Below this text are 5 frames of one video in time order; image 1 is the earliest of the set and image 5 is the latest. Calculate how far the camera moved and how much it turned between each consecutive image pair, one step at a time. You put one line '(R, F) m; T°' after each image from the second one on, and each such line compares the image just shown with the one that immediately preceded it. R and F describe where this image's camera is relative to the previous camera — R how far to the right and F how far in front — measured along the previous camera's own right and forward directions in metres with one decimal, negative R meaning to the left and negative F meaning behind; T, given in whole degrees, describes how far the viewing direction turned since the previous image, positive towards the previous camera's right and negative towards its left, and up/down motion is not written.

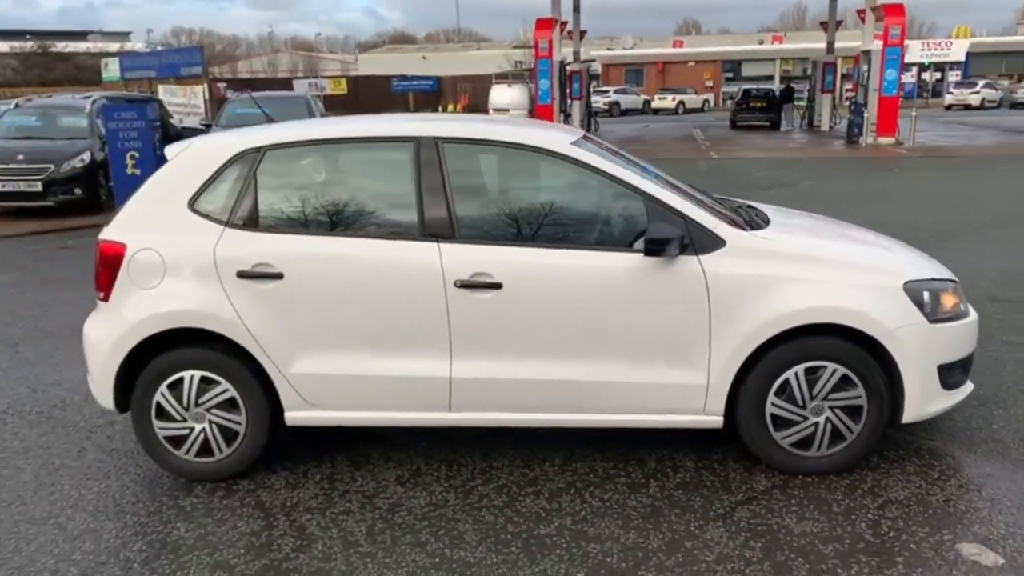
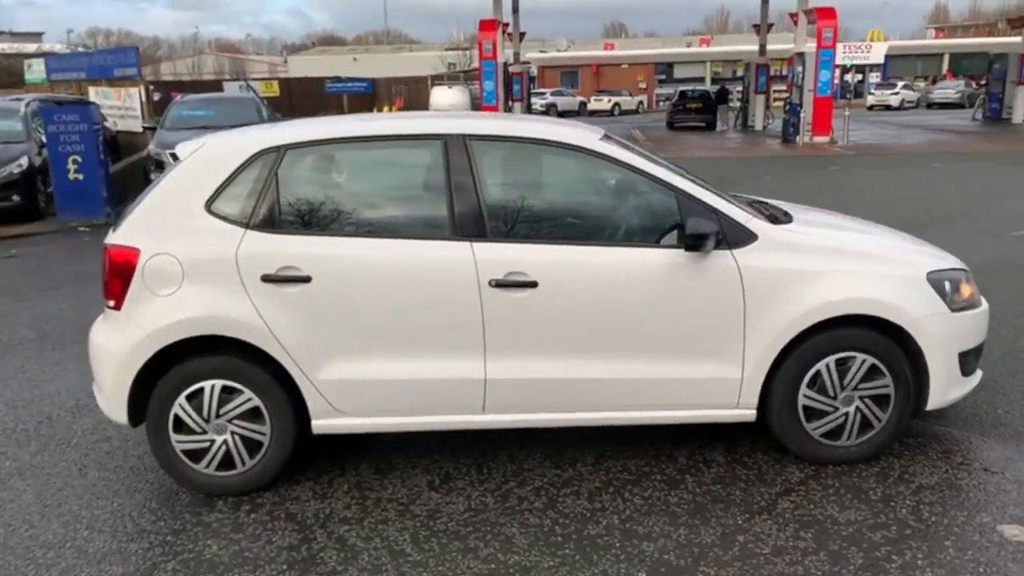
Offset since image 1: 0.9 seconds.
(-0.4, +0.1) m; +5°
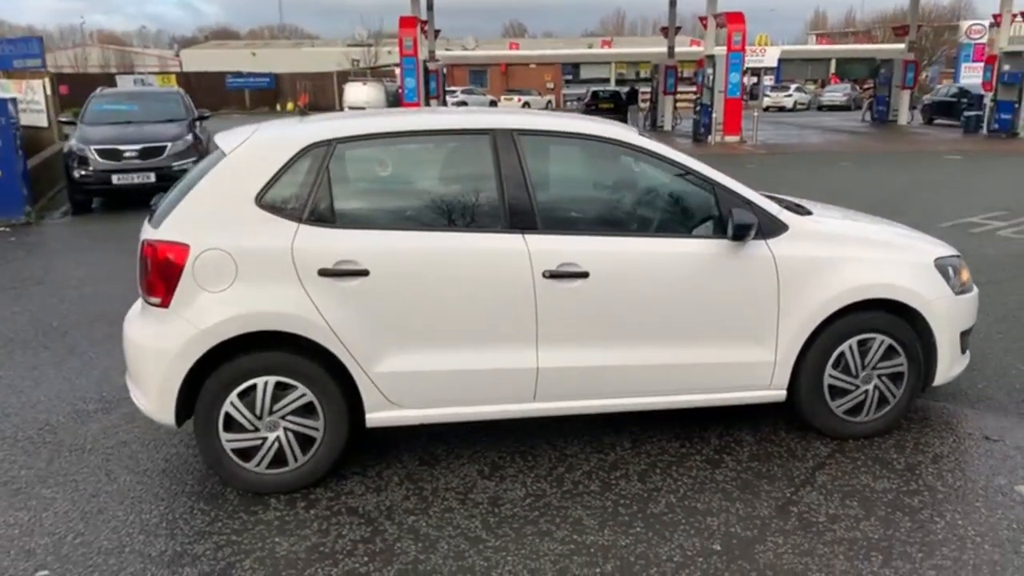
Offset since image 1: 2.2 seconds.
(-0.7, -0.1) m; +7°
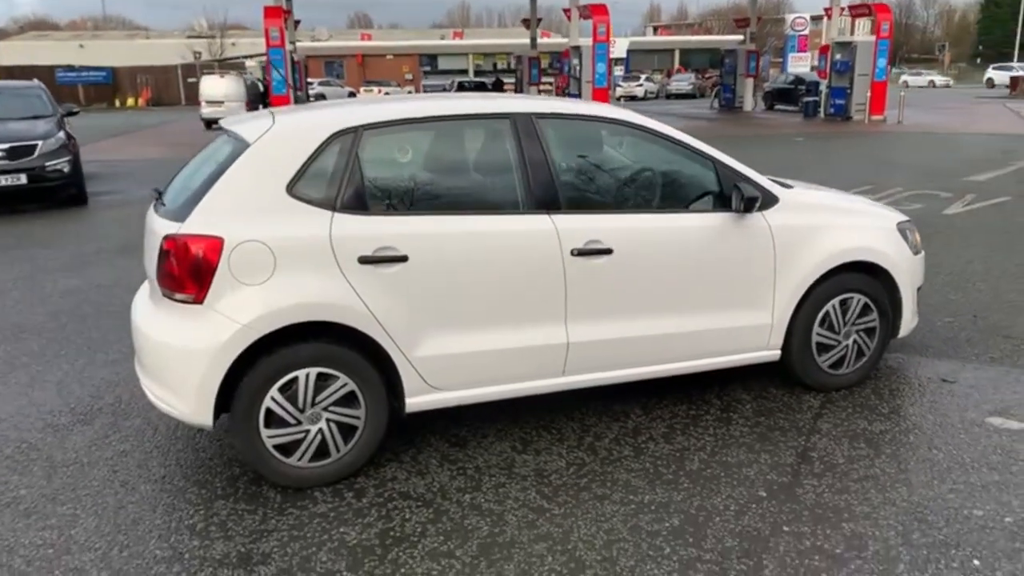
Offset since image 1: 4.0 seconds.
(-0.8, 0.0) m; +10°
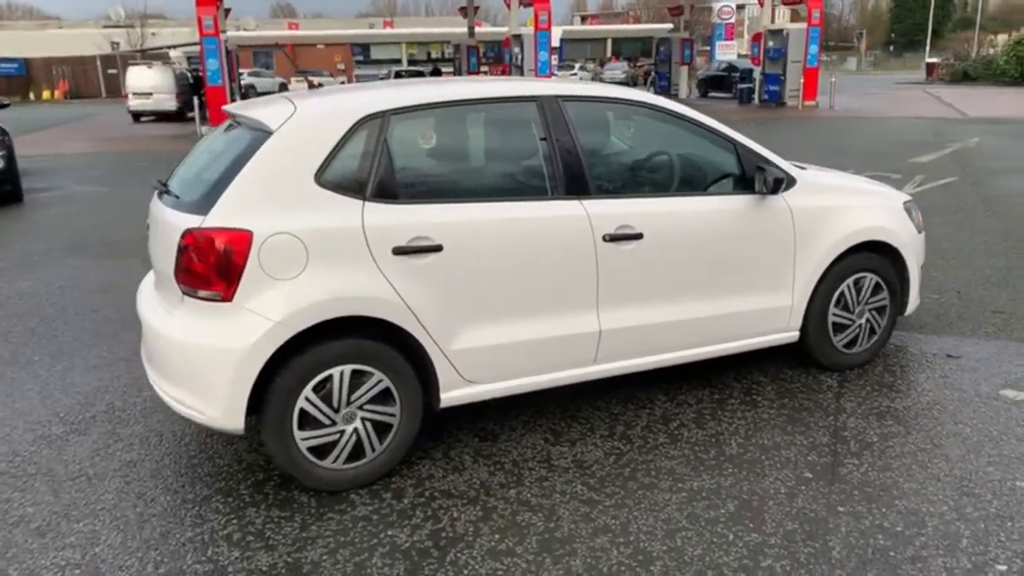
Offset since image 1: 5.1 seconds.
(-0.4, +0.1) m; +5°
